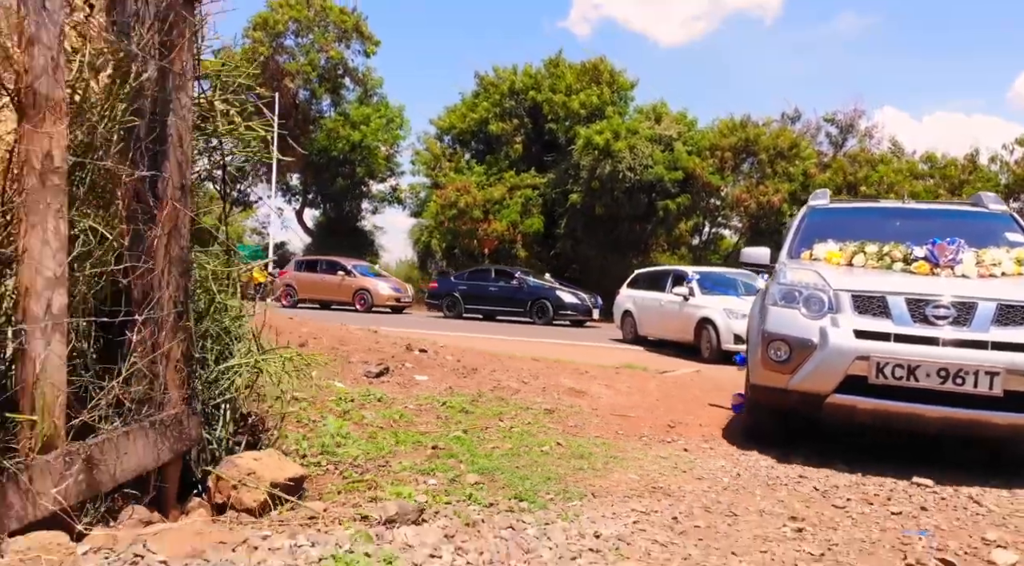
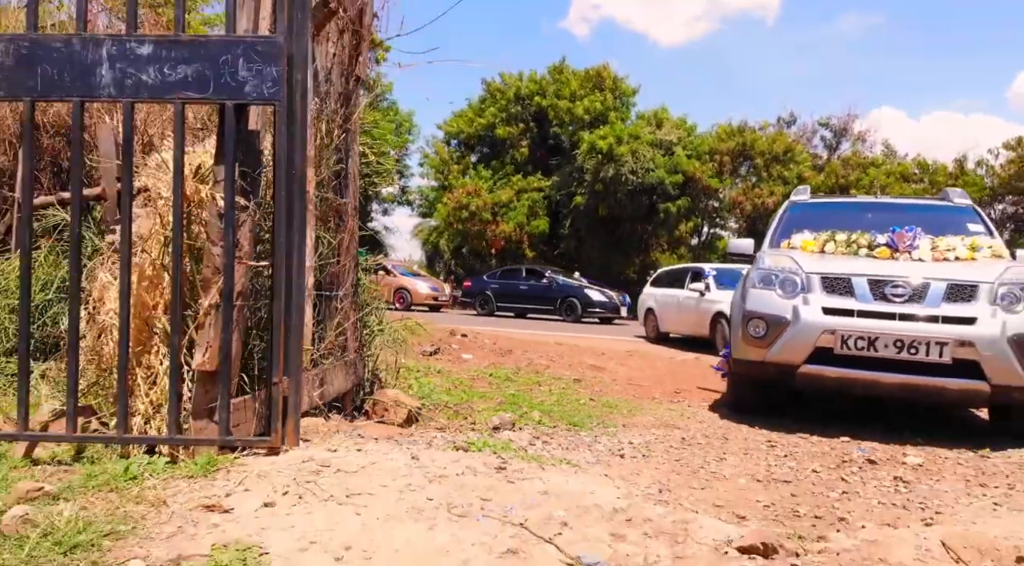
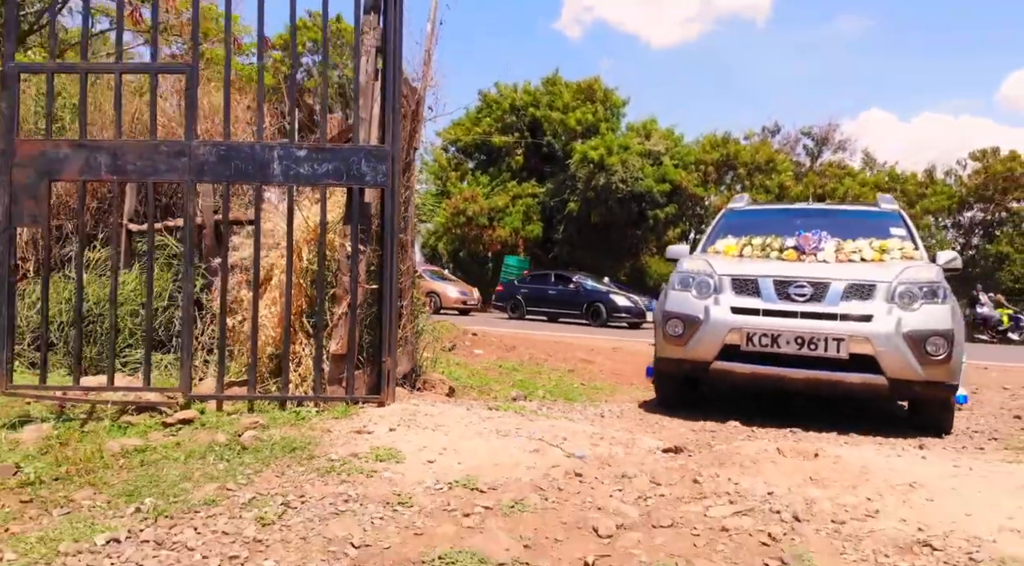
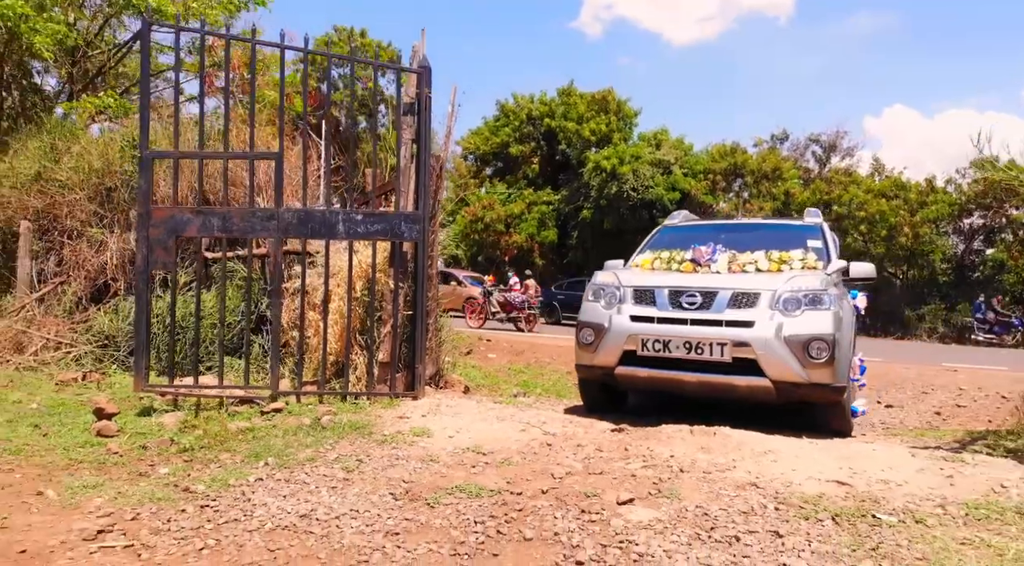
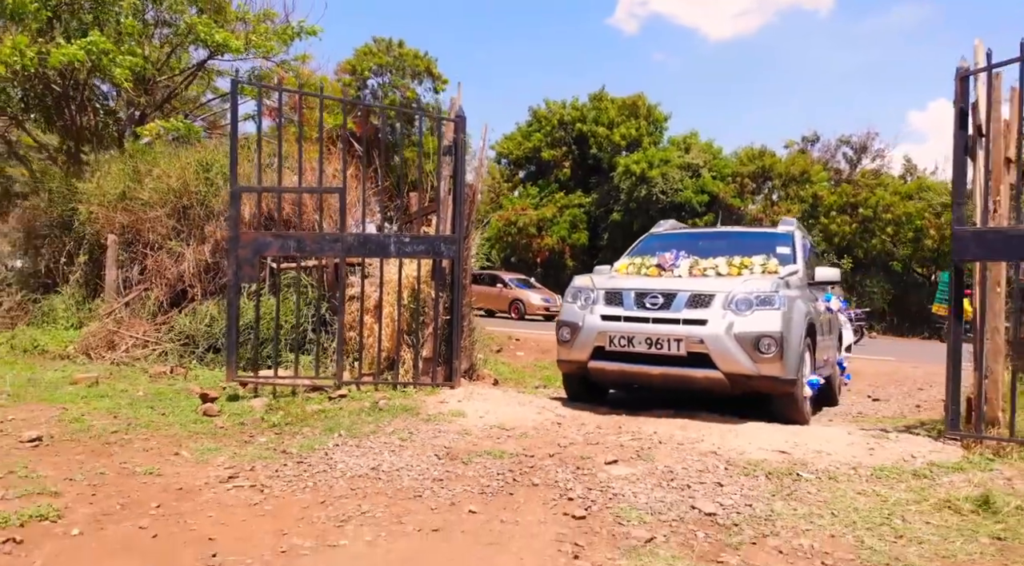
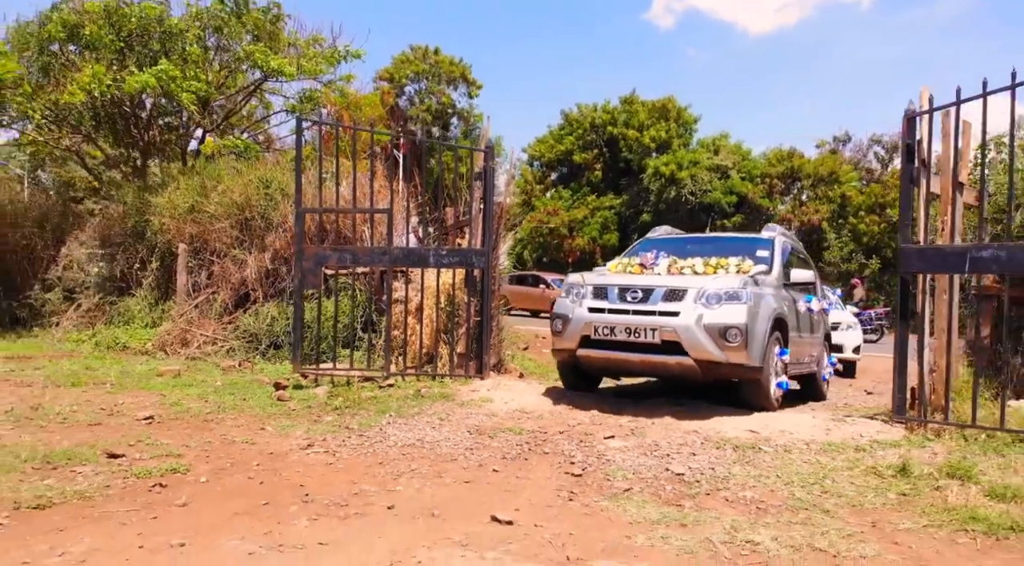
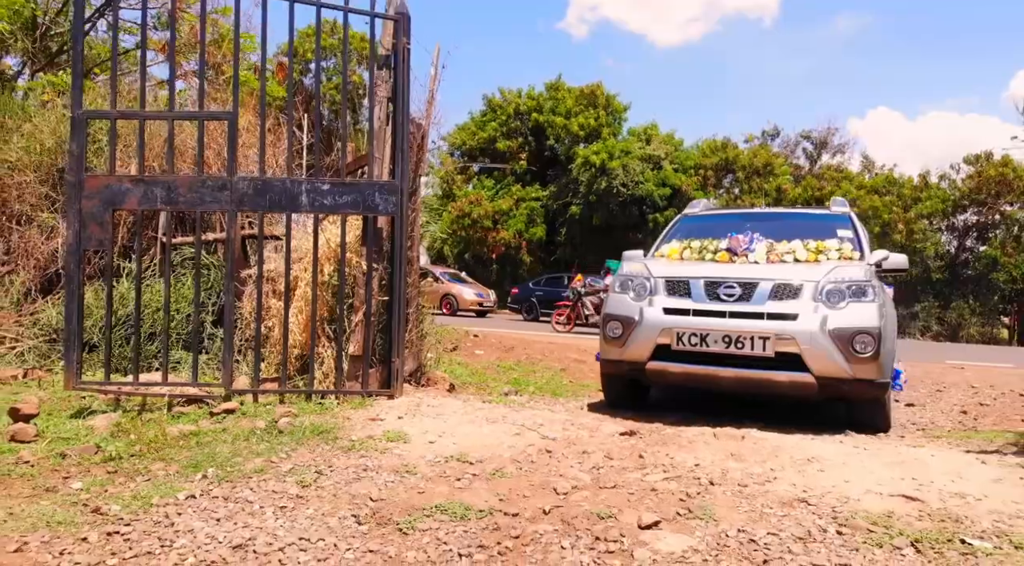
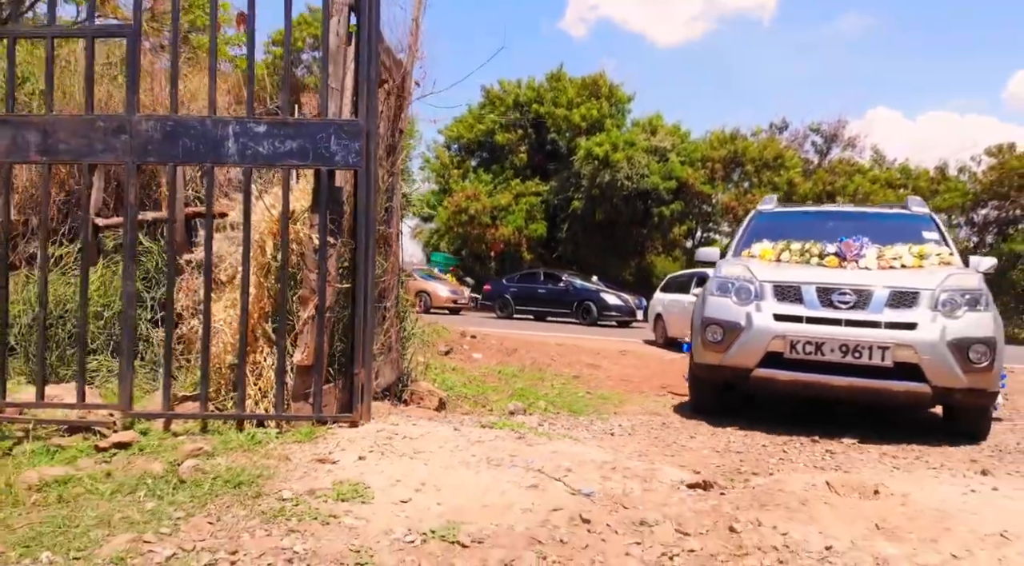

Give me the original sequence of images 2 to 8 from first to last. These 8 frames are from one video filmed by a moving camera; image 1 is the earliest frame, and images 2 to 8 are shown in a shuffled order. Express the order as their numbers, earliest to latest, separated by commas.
2, 8, 3, 7, 4, 5, 6
